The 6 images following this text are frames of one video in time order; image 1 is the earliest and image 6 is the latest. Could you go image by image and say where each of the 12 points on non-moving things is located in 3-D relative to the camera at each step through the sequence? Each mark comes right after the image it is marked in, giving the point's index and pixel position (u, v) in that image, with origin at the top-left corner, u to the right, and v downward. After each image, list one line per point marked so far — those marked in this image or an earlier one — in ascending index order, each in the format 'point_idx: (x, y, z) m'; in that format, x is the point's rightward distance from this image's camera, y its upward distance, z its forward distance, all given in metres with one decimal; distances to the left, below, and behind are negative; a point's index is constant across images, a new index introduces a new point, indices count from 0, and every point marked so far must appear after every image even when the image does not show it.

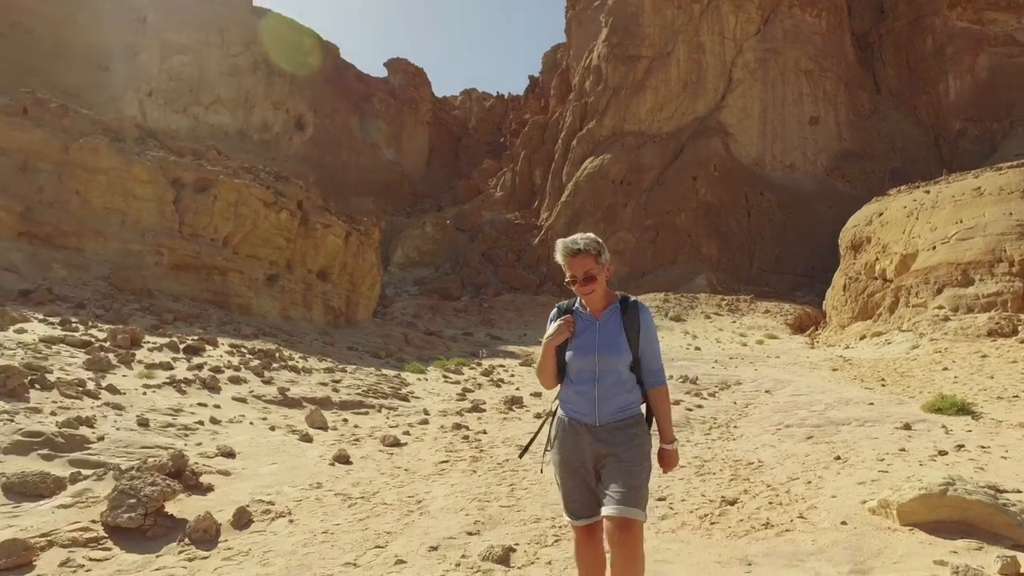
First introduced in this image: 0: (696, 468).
0: (+1.2, -1.1, +4.1) m
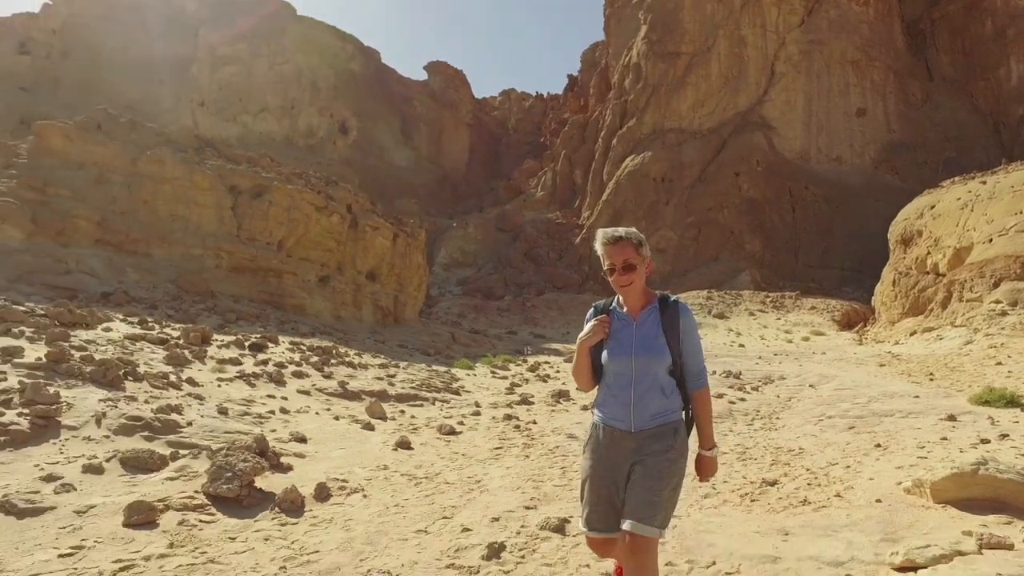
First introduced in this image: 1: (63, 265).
0: (+1.5, -1.1, +4.3) m
1: (-6.9, +0.4, +10.1) m
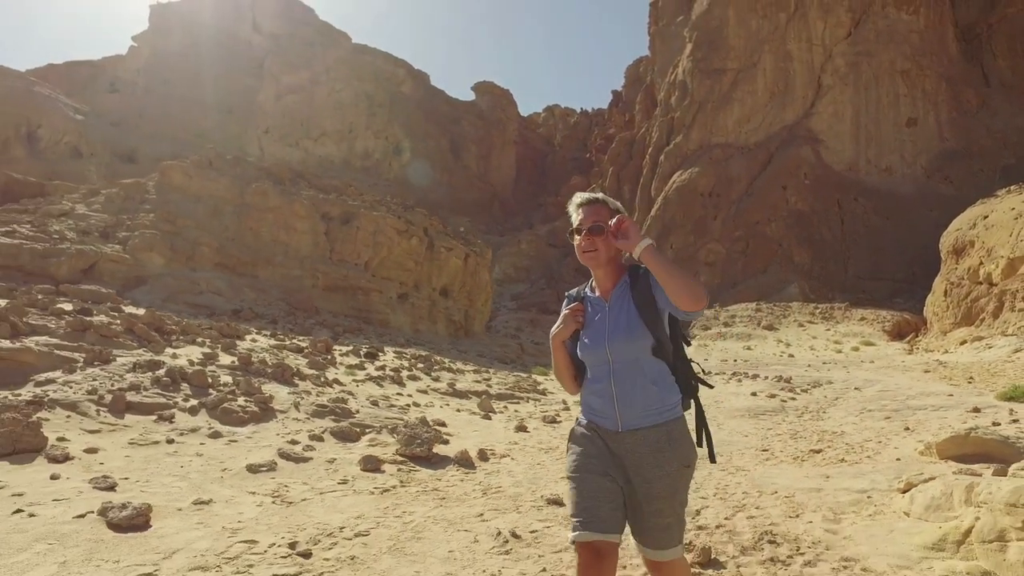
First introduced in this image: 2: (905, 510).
0: (+2.3, -1.2, +5.4) m
1: (-5.7, 0.0, +11.8) m
2: (+1.8, -1.0, +3.0) m
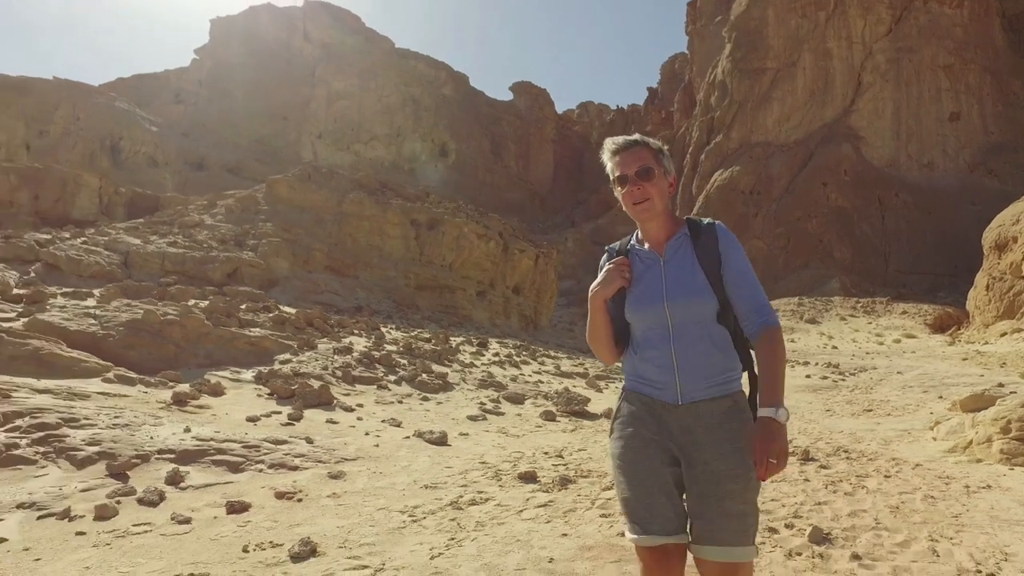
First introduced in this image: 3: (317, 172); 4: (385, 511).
0: (+3.6, -1.2, +7.0) m
1: (-4.1, 0.0, +13.7) m
2: (+3.0, -1.1, +4.6) m
3: (-5.0, +3.0, +16.6) m
4: (-0.6, -1.1, +3.1) m
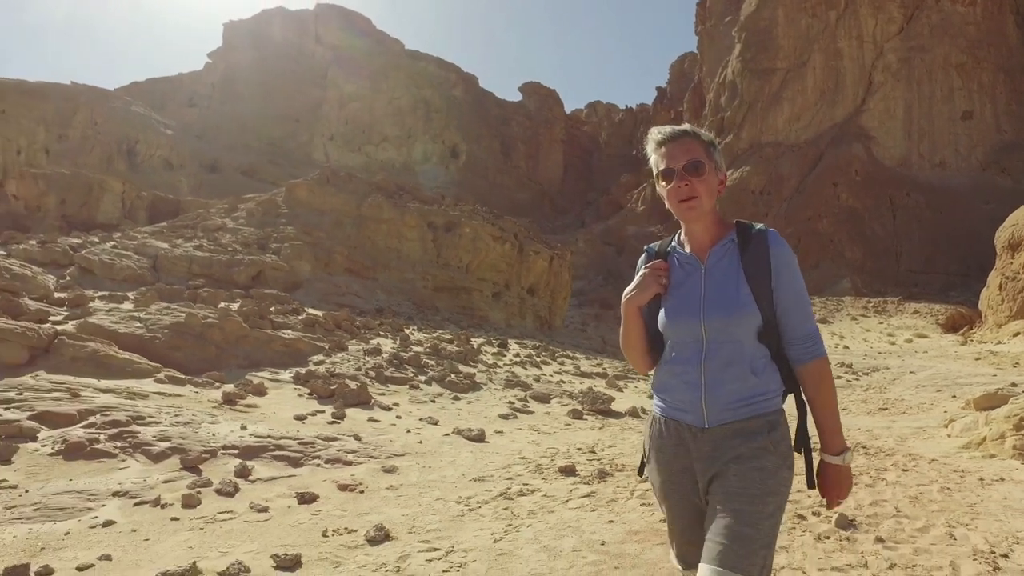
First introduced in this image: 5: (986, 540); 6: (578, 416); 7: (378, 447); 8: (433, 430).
0: (+3.9, -1.3, +7.2) m
1: (-3.7, 0.0, +14.1) m
2: (+3.3, -1.1, +4.9) m
3: (-4.6, +2.9, +17.0) m
4: (-0.4, -1.1, +3.4) m
5: (+2.0, -1.1, +2.7) m
6: (+0.6, -1.2, +6.2) m
7: (-0.9, -1.1, +4.5) m
8: (-0.7, -1.1, +5.2) m
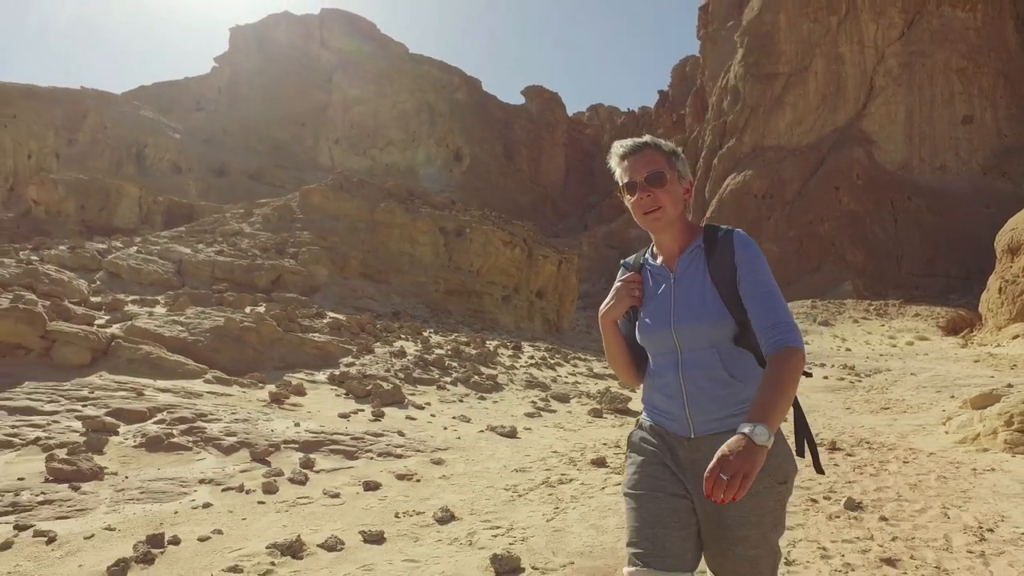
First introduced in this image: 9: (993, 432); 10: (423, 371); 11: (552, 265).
0: (+4.2, -1.3, +7.6) m
1: (-3.5, -0.1, +14.5) m
2: (+3.5, -1.1, +5.2) m
3: (-4.3, +2.8, +17.4) m
4: (-0.1, -1.2, +3.8) m
5: (+2.2, -1.1, +3.1) m
6: (+0.9, -1.3, +6.5) m
7: (-0.7, -1.2, +4.9) m
8: (-0.4, -1.2, +5.6) m
9: (+3.4, -1.0, +4.6) m
10: (-1.1, -1.0, +7.9) m
11: (+1.1, +0.7, +19.1) m
